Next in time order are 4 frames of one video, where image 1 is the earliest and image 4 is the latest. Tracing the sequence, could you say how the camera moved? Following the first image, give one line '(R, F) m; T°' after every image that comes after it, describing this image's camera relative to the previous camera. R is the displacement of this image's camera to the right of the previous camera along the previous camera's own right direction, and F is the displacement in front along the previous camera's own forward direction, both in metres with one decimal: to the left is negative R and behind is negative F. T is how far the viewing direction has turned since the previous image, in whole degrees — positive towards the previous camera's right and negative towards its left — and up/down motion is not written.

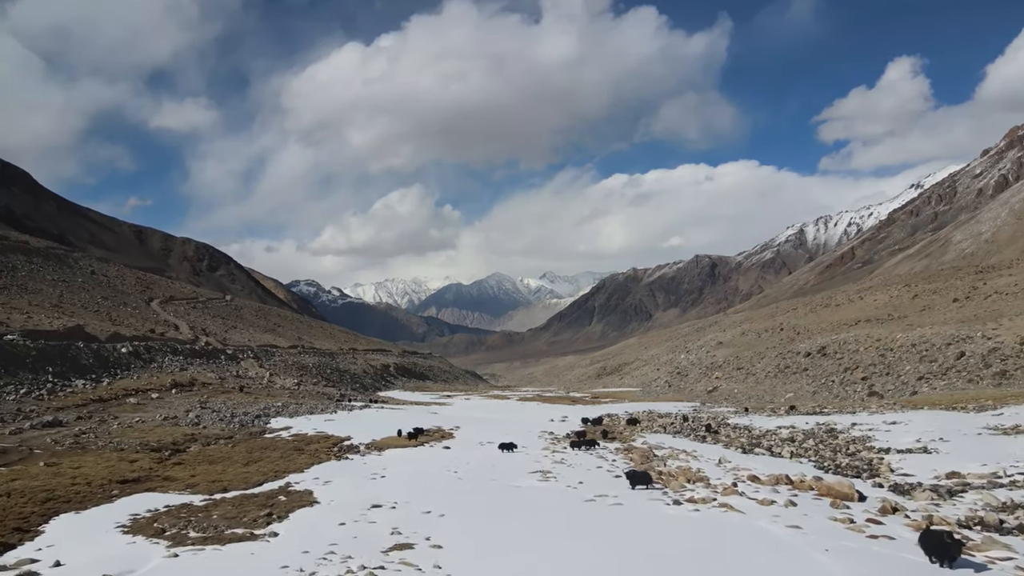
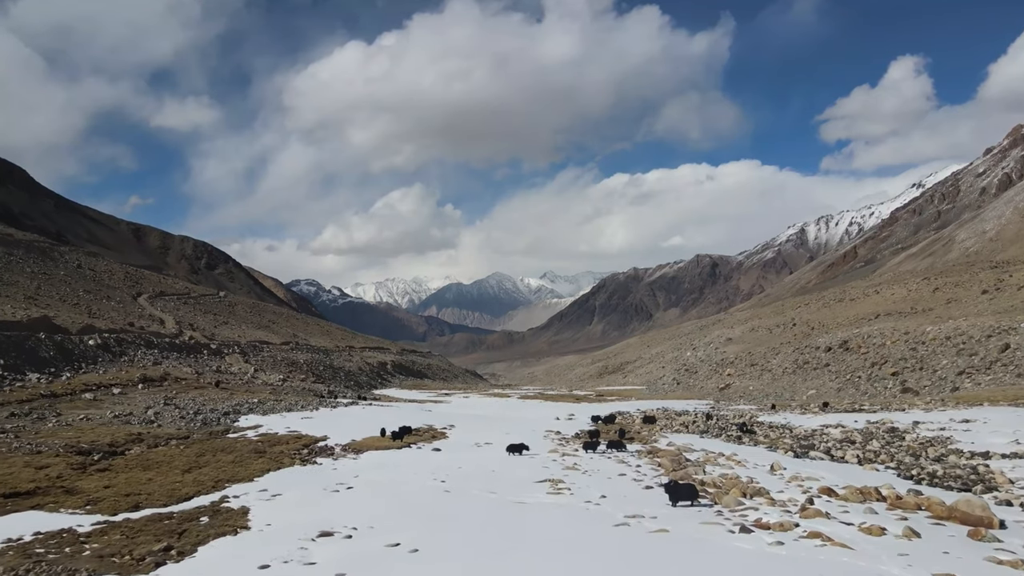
(0.0, +3.9) m; 0°
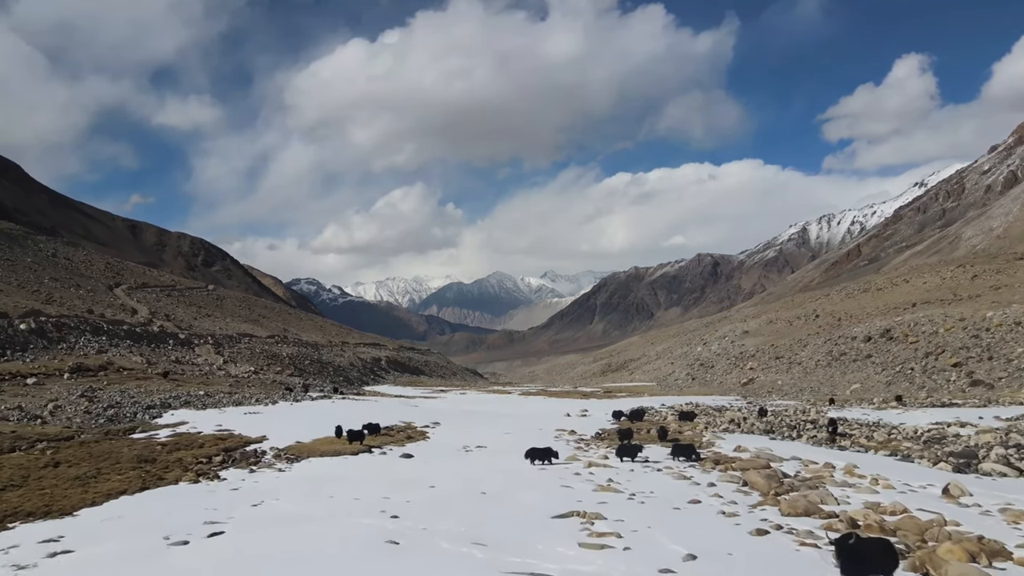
(0.0, +6.4) m; 0°
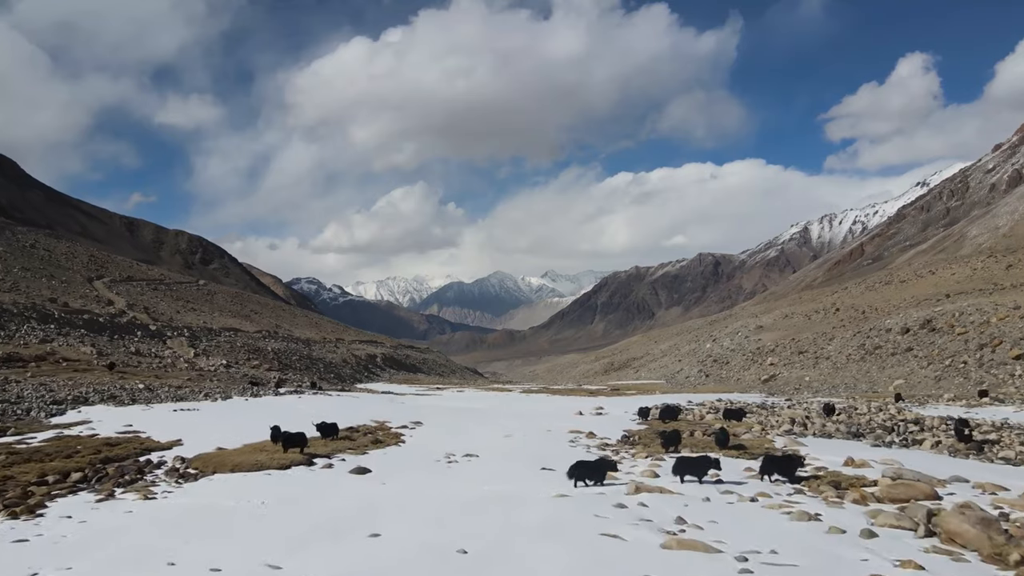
(0.0, +4.9) m; 0°
